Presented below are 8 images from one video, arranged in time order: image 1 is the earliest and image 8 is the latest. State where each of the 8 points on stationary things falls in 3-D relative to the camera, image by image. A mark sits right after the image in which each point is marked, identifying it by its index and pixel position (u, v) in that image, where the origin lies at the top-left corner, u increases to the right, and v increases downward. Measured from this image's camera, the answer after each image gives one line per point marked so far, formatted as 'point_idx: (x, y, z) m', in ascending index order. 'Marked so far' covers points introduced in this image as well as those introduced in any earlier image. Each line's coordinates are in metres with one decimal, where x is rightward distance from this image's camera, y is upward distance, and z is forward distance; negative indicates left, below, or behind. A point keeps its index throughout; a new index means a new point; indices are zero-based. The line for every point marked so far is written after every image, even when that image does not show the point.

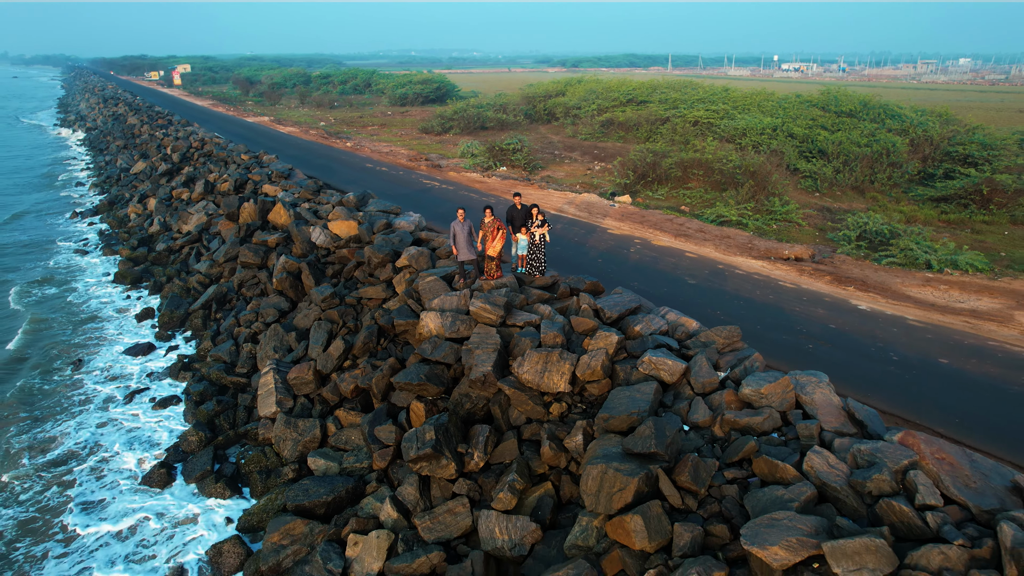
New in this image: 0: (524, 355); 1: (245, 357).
0: (+0.1, -0.5, +4.8) m
1: (-3.0, -0.8, +7.6) m
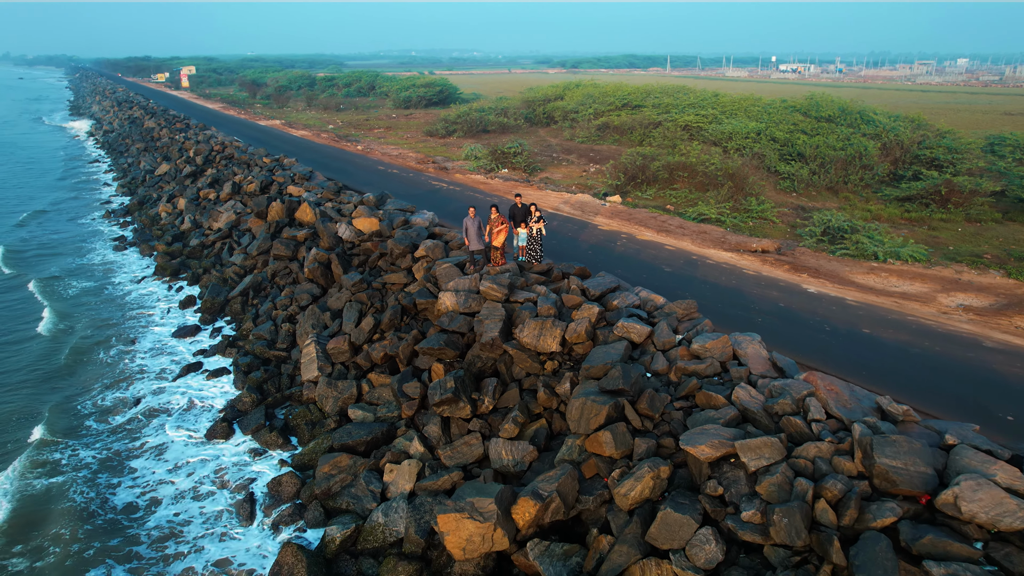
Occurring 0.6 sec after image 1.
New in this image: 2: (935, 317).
0: (+0.1, -0.3, +6.1) m
1: (-3.0, -0.6, +8.8) m
2: (+4.5, -0.3, +7.2) m
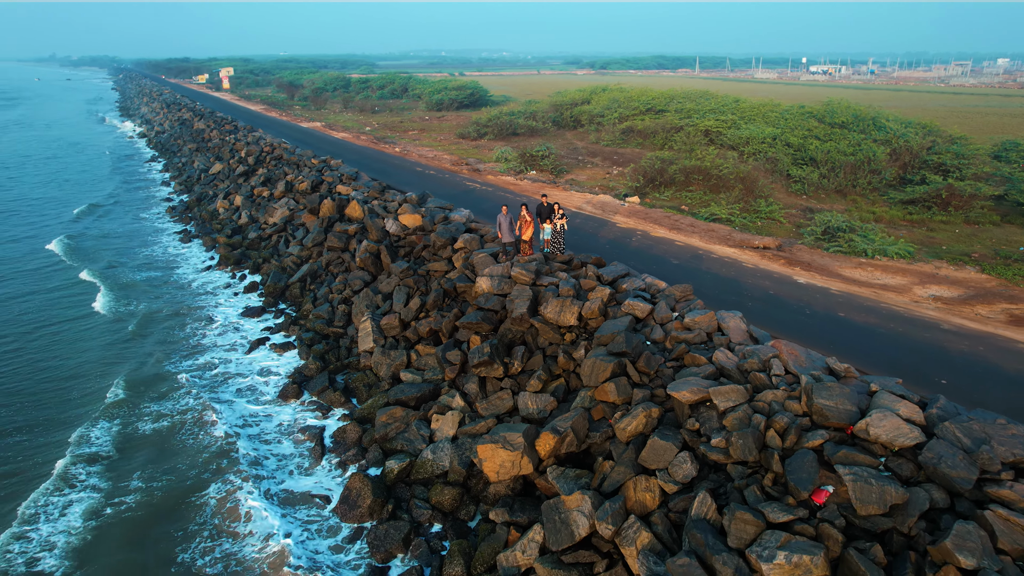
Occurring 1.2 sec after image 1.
0: (+0.4, -0.1, +7.3) m
1: (-2.6, -0.4, +10.2) m
2: (+4.8, -0.2, +8.3) m
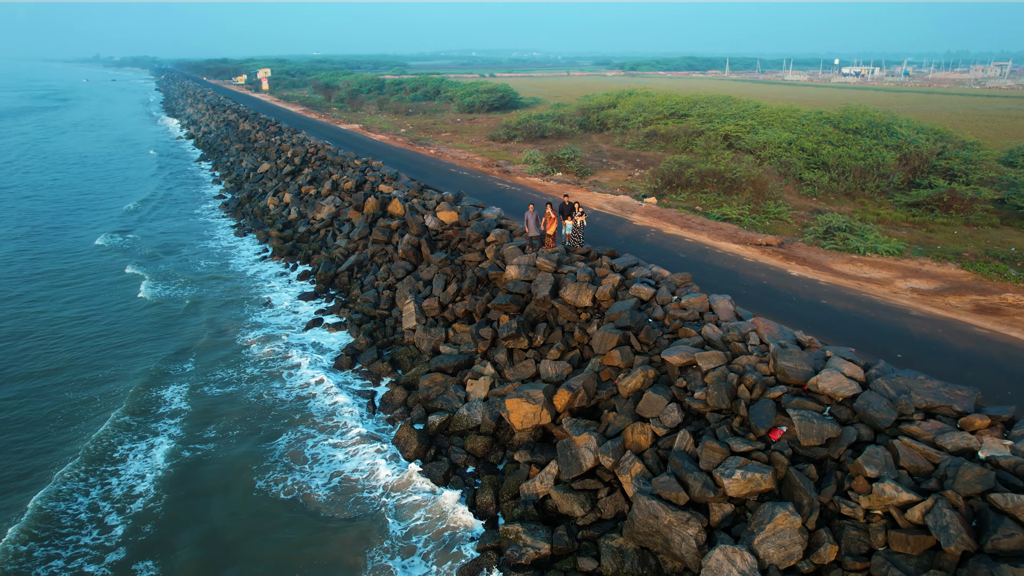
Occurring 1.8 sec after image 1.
0: (+0.7, 0.0, +8.6) m
1: (-2.2, -0.2, +11.6) m
2: (+5.2, -0.1, +9.4) m
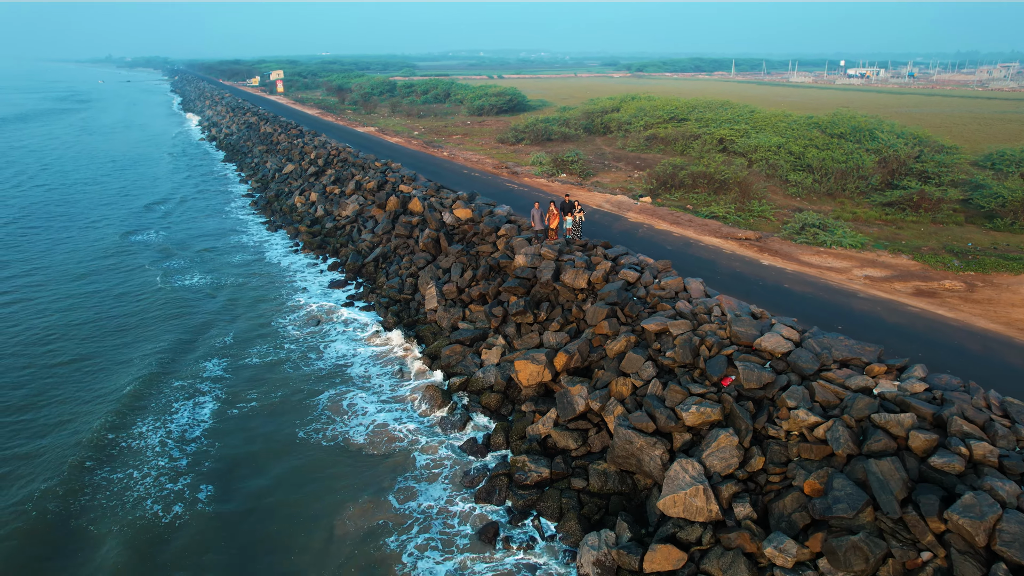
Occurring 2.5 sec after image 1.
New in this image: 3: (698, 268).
0: (+0.8, +0.3, +10.2) m
1: (-2.0, +0.1, +13.2) m
2: (+5.3, +0.1, +11.0) m
3: (+3.0, +0.3, +11.2) m
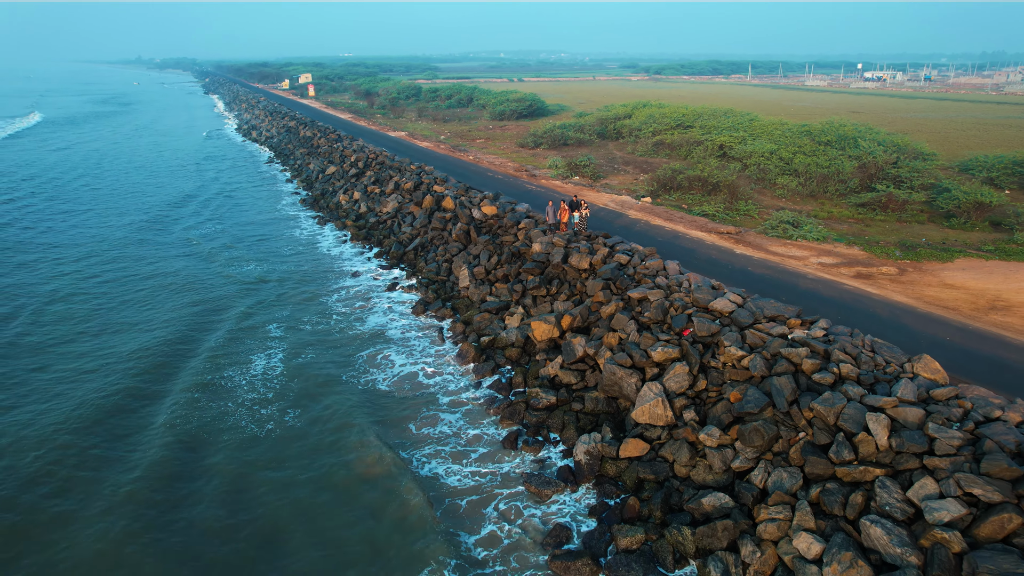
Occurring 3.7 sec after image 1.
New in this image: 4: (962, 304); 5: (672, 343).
0: (+1.2, +0.6, +12.9) m
1: (-1.6, +0.4, +15.9) m
2: (+5.6, +0.4, +13.5) m
3: (+3.4, +0.7, +13.8) m
4: (+7.6, -0.3, +11.4) m
5: (+2.3, -0.8, +9.7) m
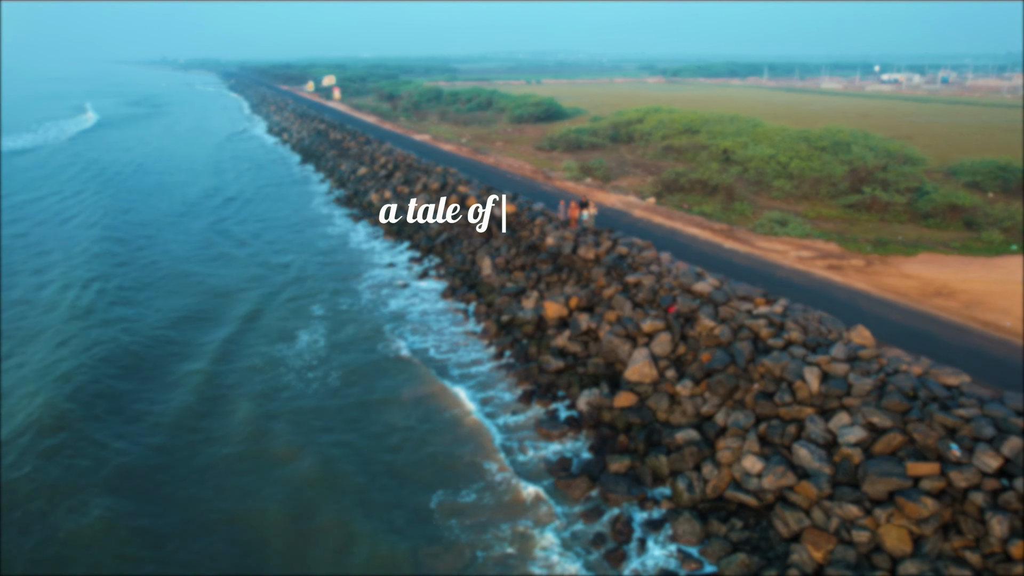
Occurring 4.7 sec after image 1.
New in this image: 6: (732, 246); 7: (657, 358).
0: (+1.5, +0.9, +15.0) m
1: (-1.2, +0.7, +18.1) m
2: (+6.0, +0.7, +15.5) m
3: (+3.8, +0.9, +15.8) m
4: (+7.9, 0.0, +13.4) m
5: (+2.6, -0.5, +11.7) m
6: (+5.3, +1.0, +16.4) m
7: (+2.3, -1.1, +11.0) m
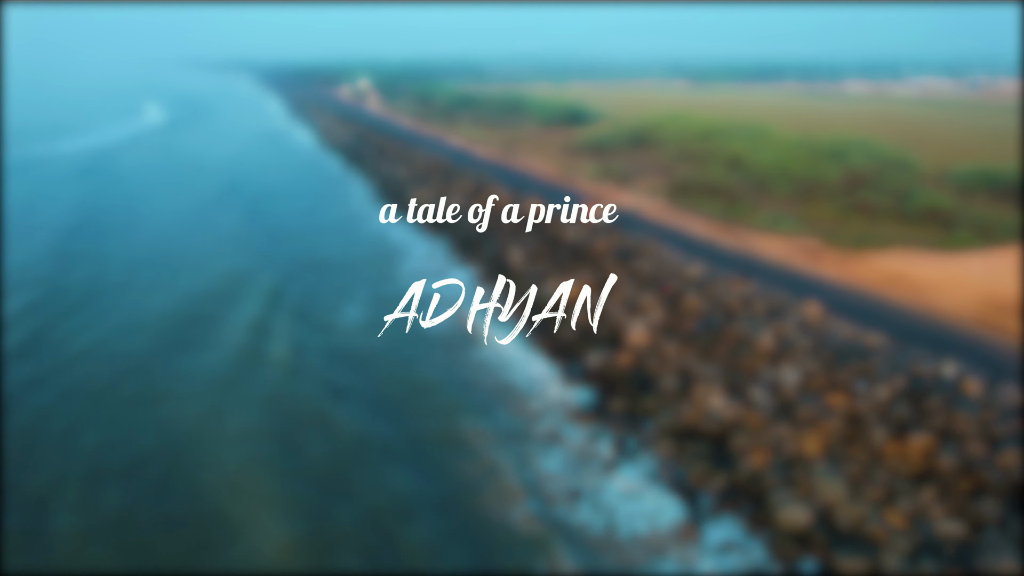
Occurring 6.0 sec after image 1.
0: (+2.2, +1.3, +17.7) m
1: (-0.4, +1.2, +20.9) m
2: (+6.7, +1.0, +18.1) m
3: (+4.5, +1.3, +18.5) m
4: (+8.4, +0.2, +15.9) m
5: (+3.1, -0.2, +14.4) m
6: (+6.0, +1.3, +19.0) m
7: (+2.8, -0.8, +13.6) m
